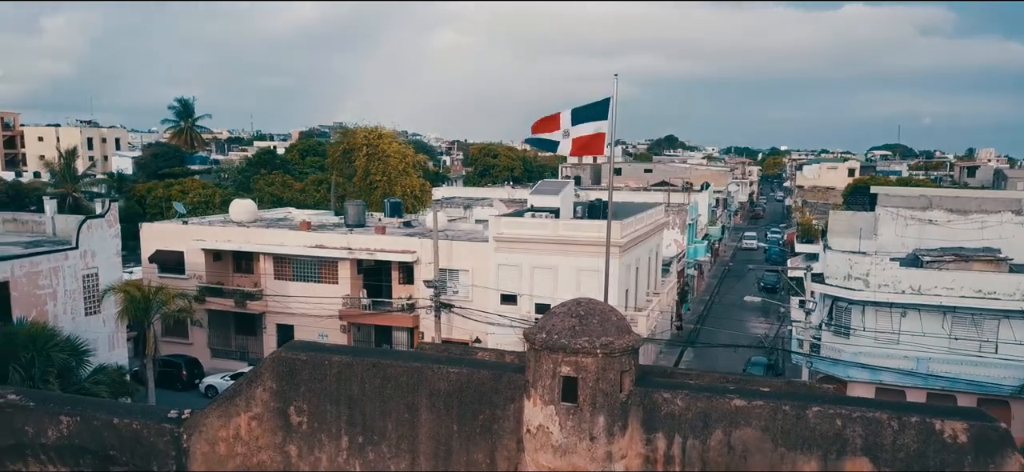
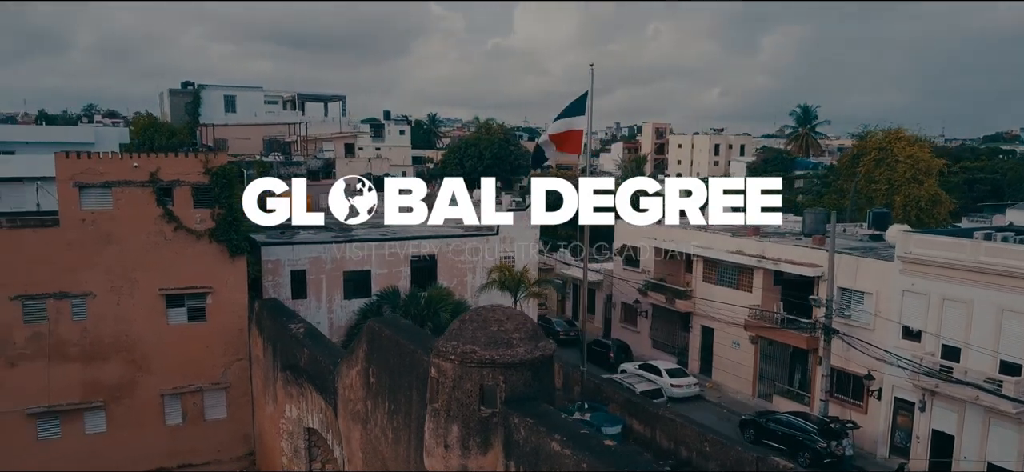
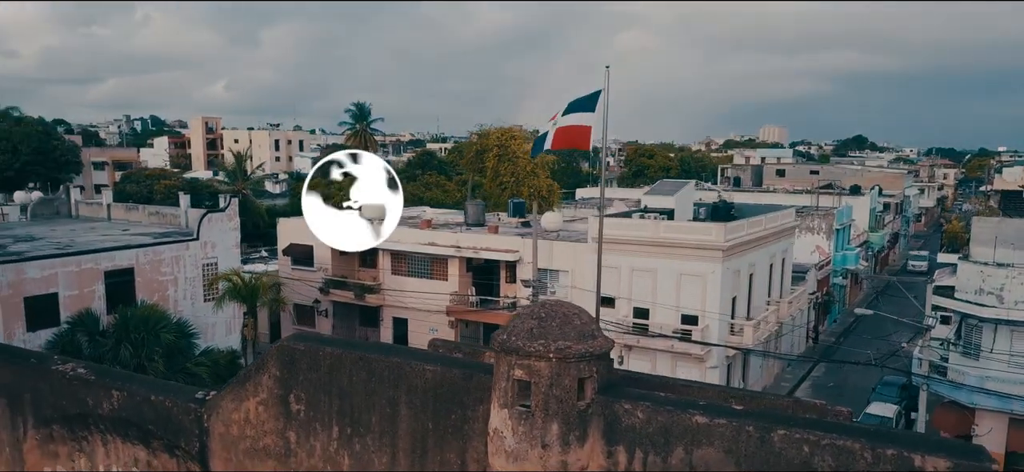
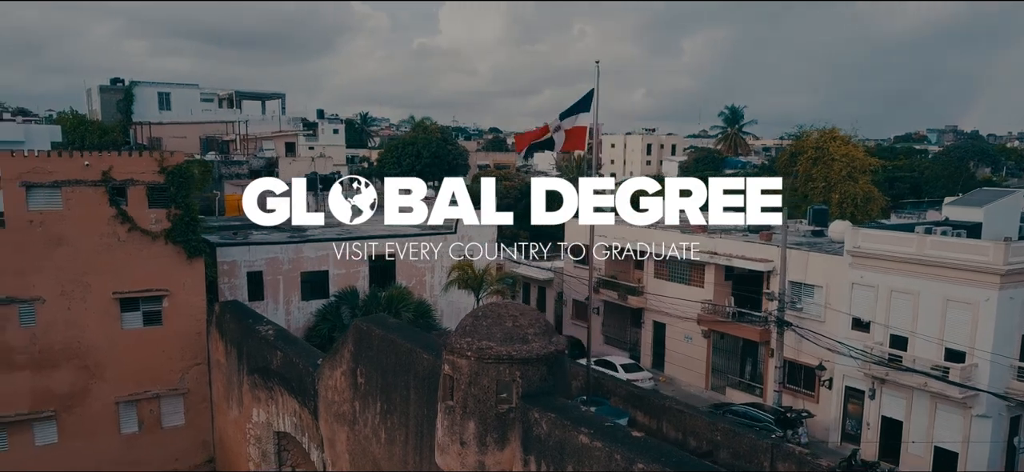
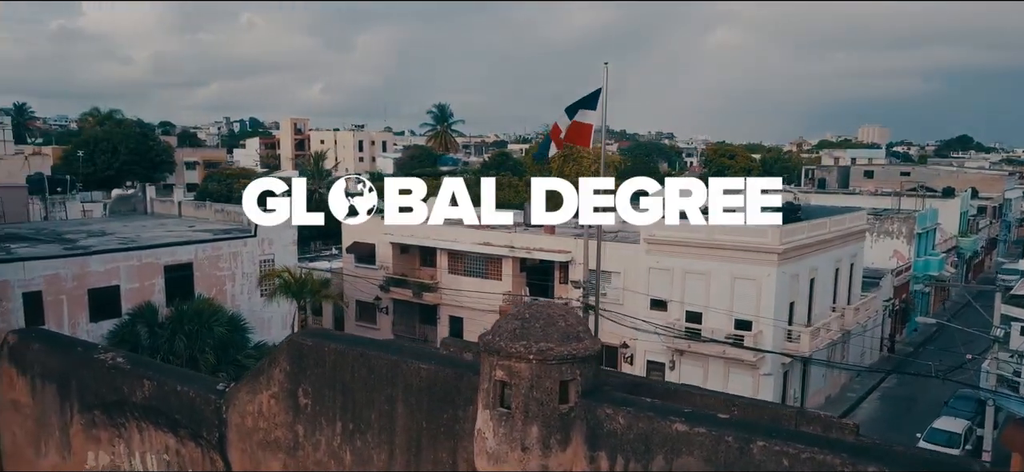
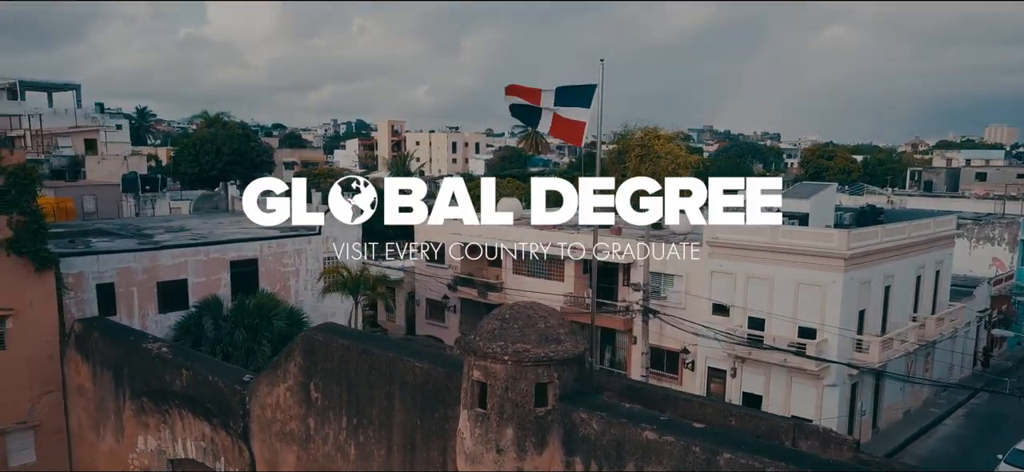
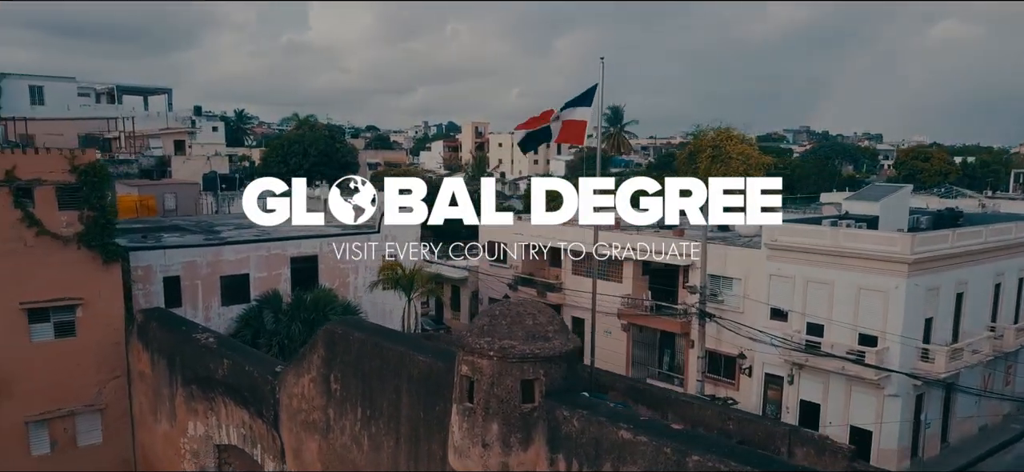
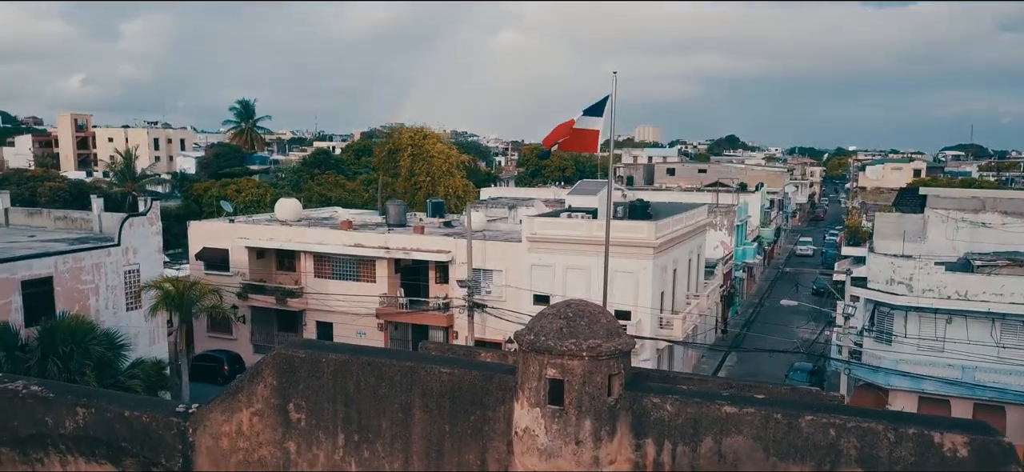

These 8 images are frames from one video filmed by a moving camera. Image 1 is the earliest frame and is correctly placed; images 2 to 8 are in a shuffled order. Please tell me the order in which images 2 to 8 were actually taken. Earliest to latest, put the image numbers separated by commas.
8, 3, 5, 6, 7, 4, 2
